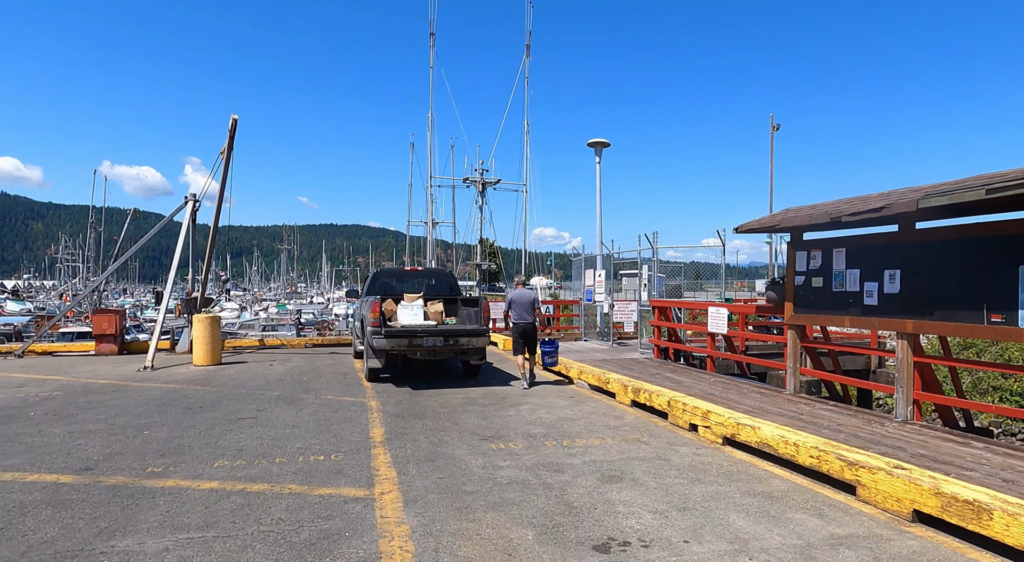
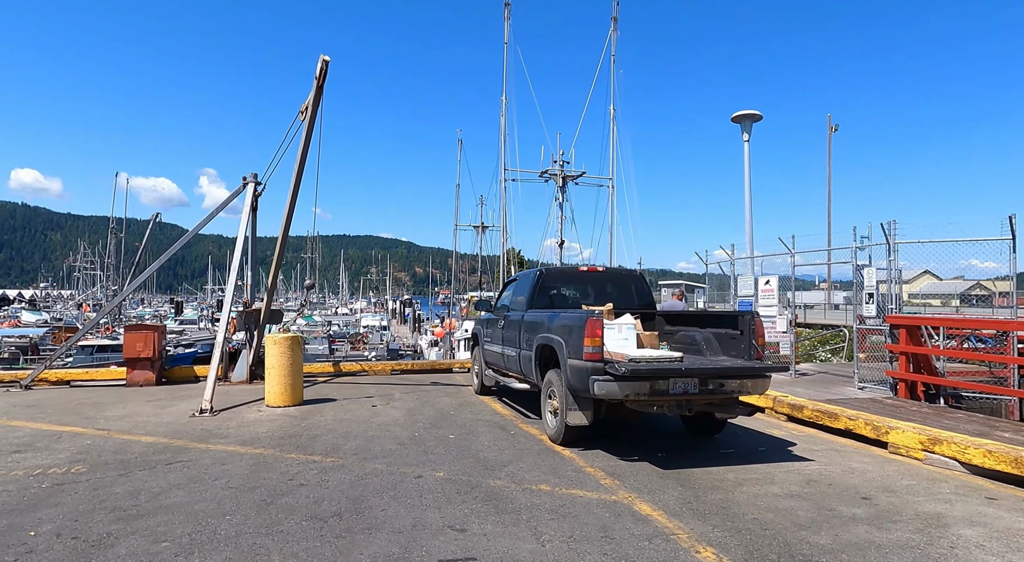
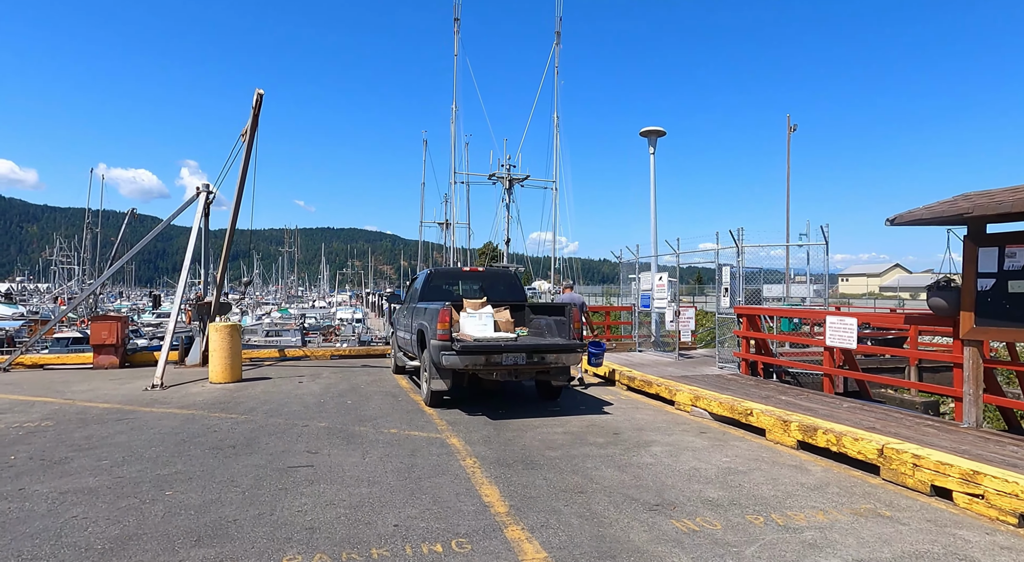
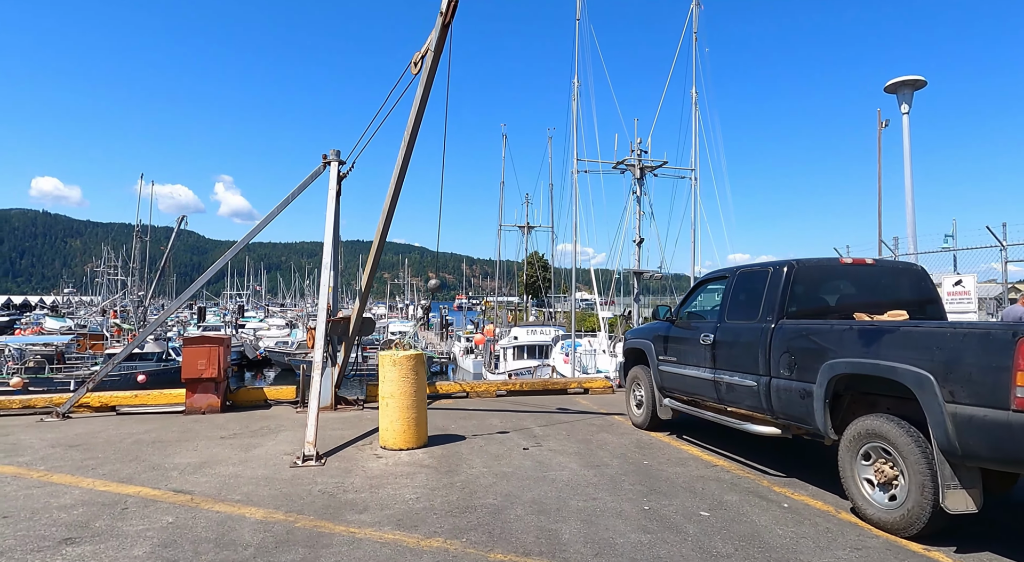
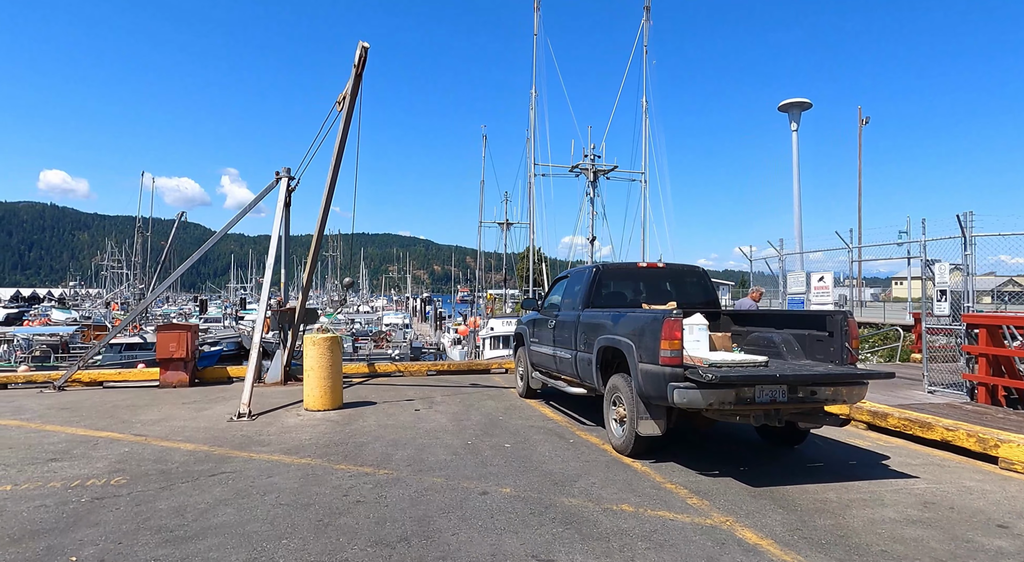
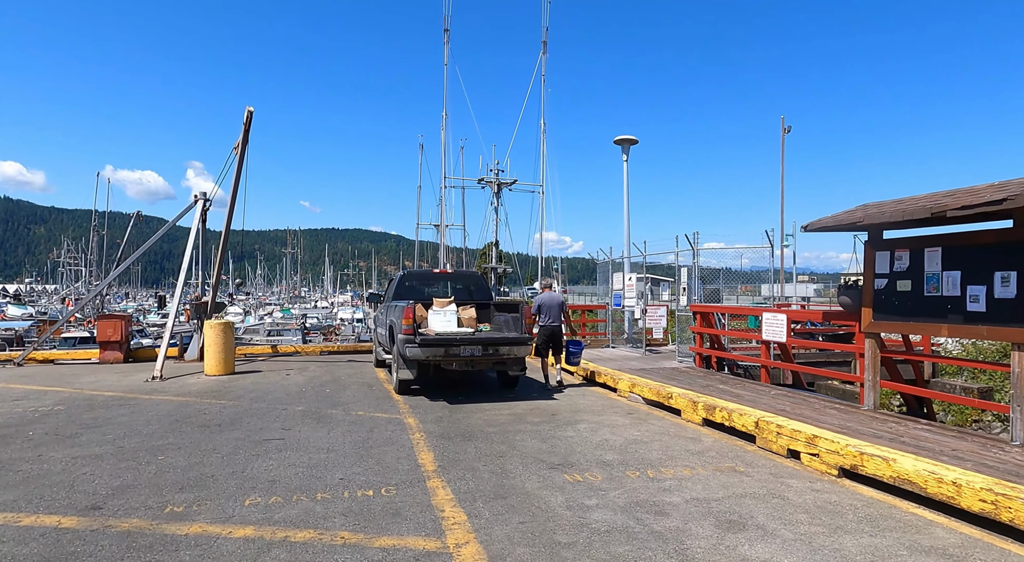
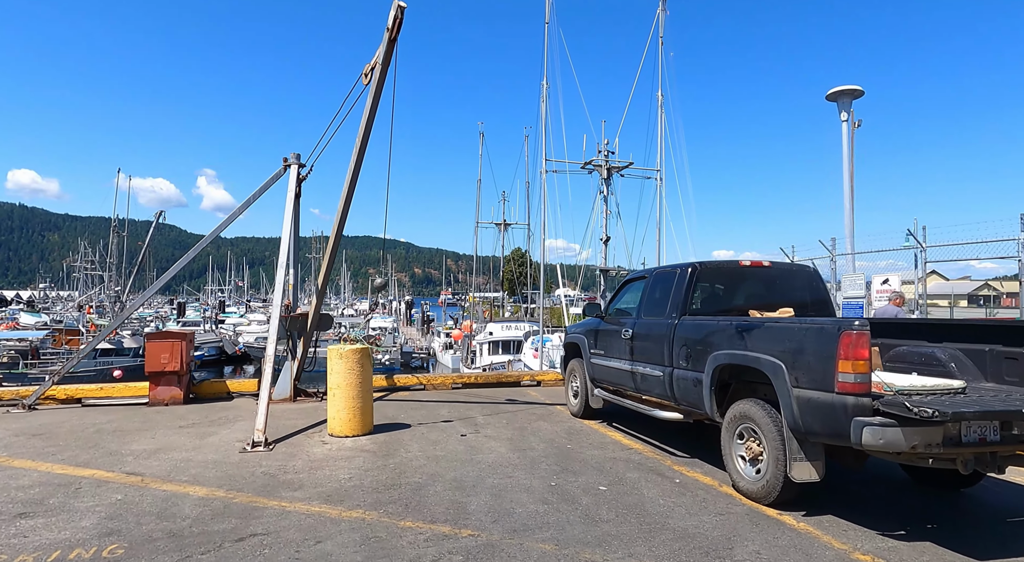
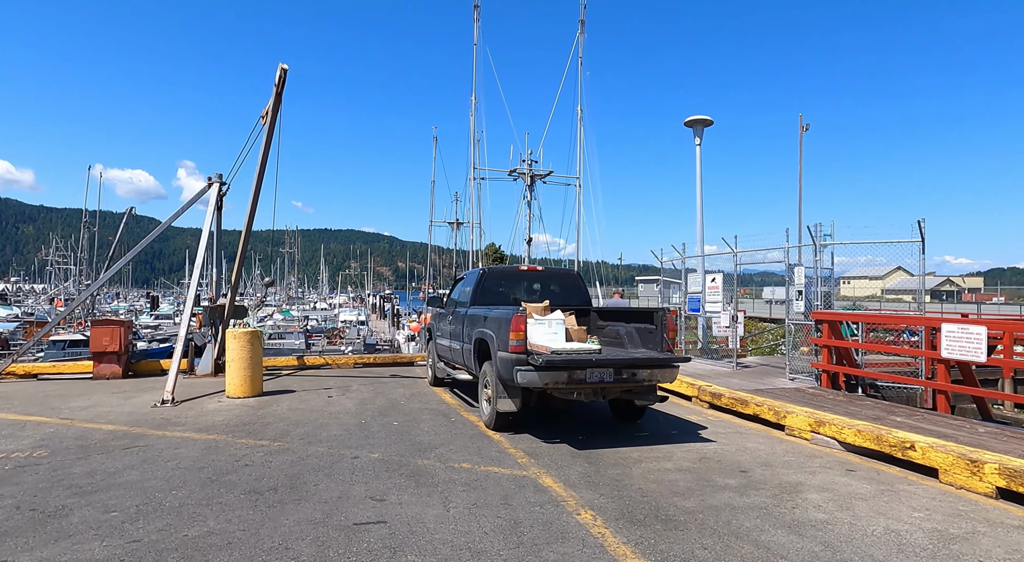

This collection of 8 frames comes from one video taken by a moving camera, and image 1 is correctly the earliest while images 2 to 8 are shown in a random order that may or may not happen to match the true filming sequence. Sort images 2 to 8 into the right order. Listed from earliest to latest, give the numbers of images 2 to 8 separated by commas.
6, 3, 8, 2, 5, 7, 4
